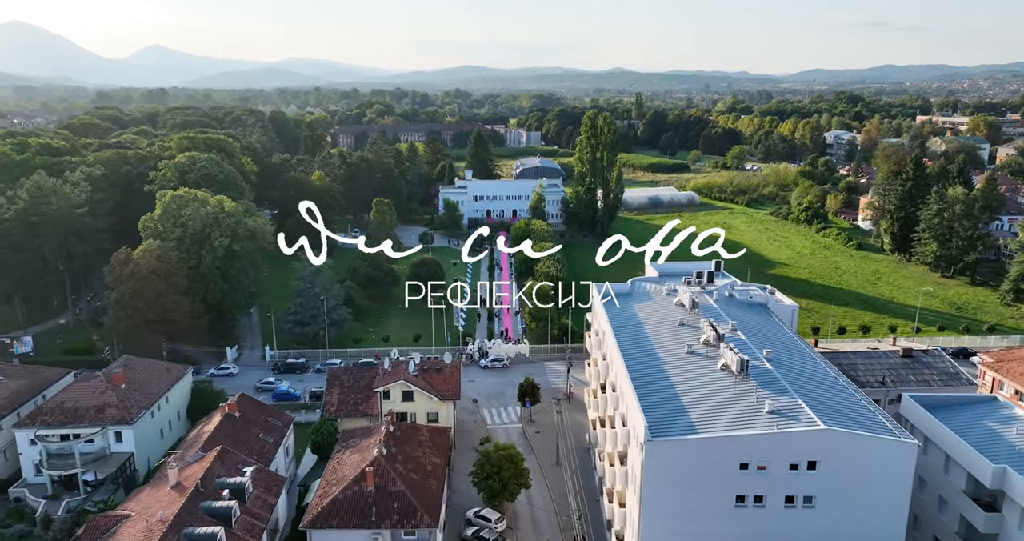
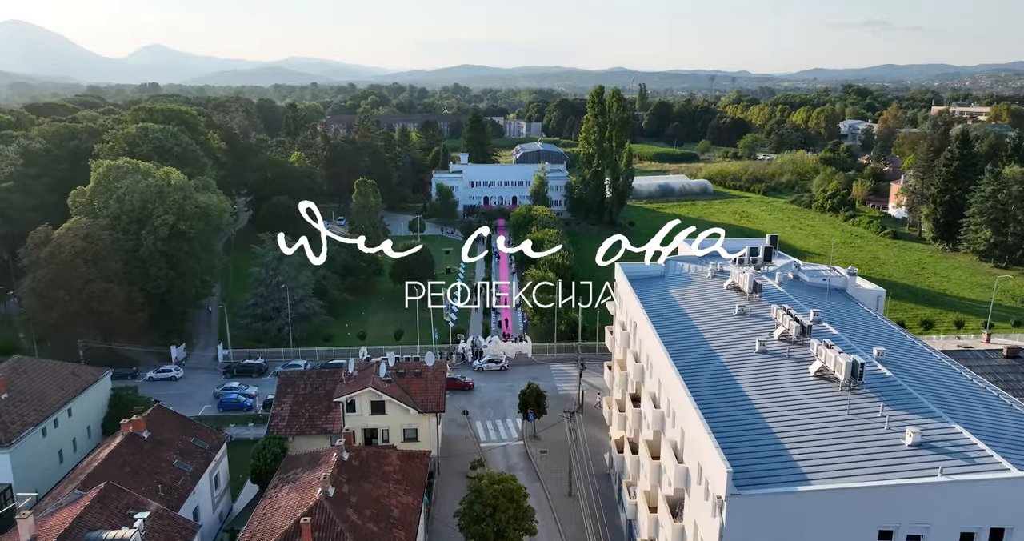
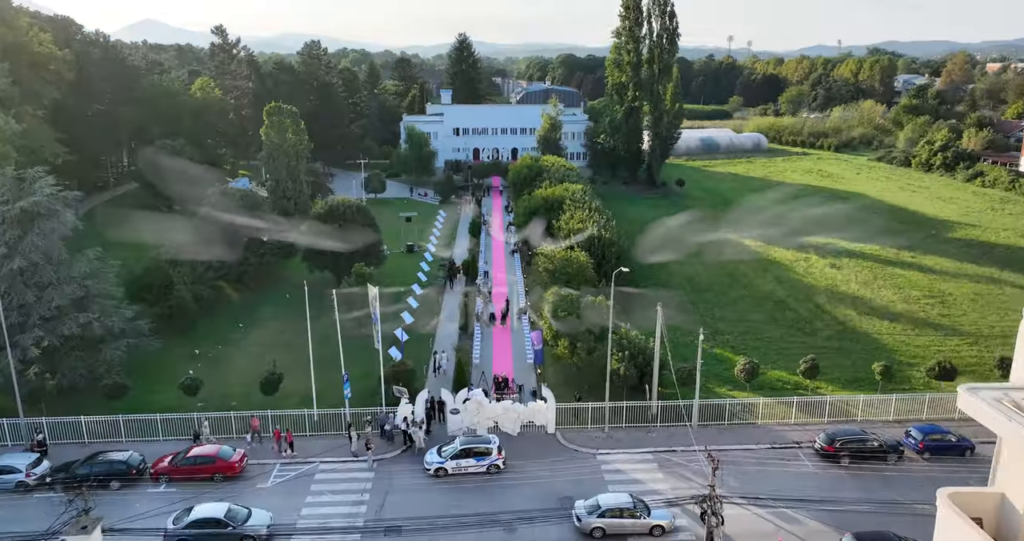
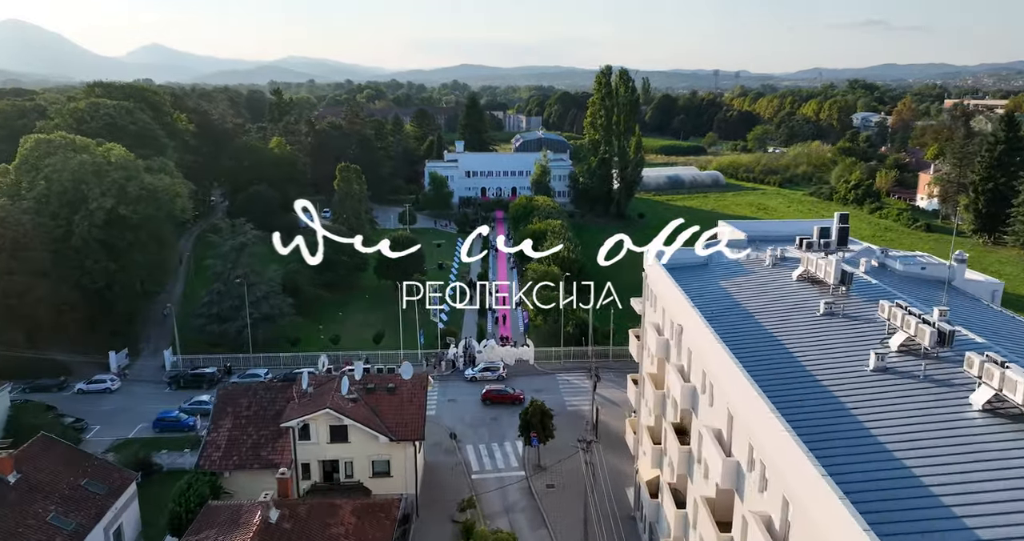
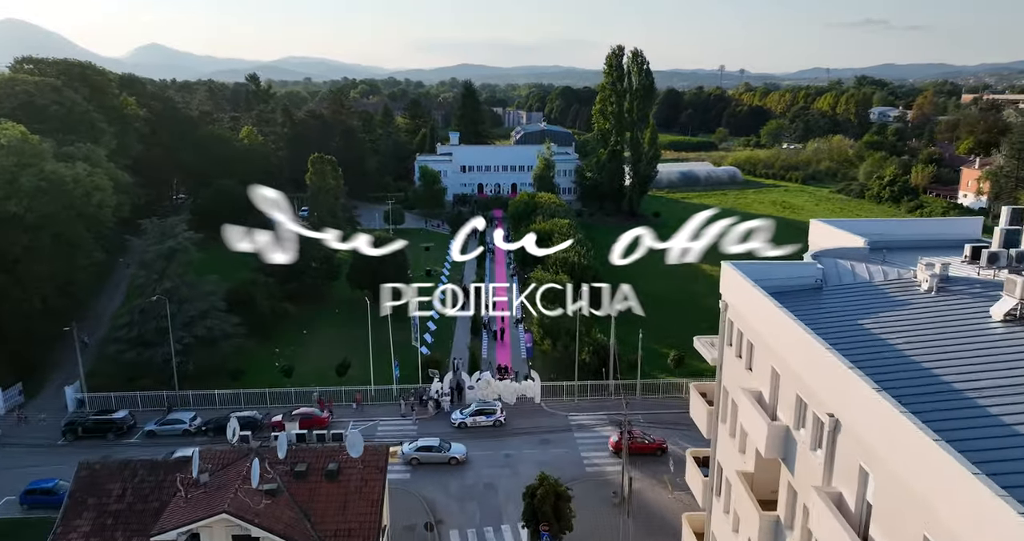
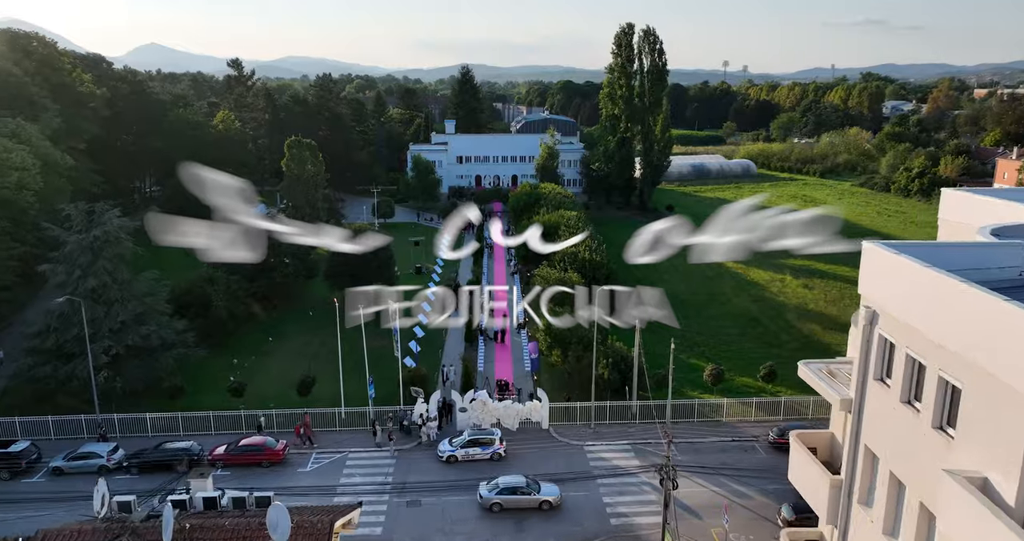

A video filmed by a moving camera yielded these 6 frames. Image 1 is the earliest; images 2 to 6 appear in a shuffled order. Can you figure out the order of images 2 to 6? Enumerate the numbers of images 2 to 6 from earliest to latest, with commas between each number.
2, 4, 5, 6, 3
